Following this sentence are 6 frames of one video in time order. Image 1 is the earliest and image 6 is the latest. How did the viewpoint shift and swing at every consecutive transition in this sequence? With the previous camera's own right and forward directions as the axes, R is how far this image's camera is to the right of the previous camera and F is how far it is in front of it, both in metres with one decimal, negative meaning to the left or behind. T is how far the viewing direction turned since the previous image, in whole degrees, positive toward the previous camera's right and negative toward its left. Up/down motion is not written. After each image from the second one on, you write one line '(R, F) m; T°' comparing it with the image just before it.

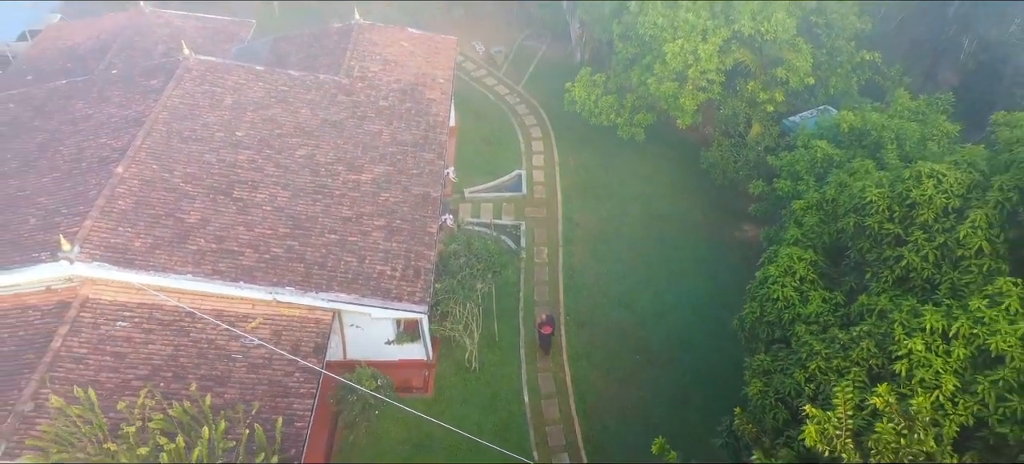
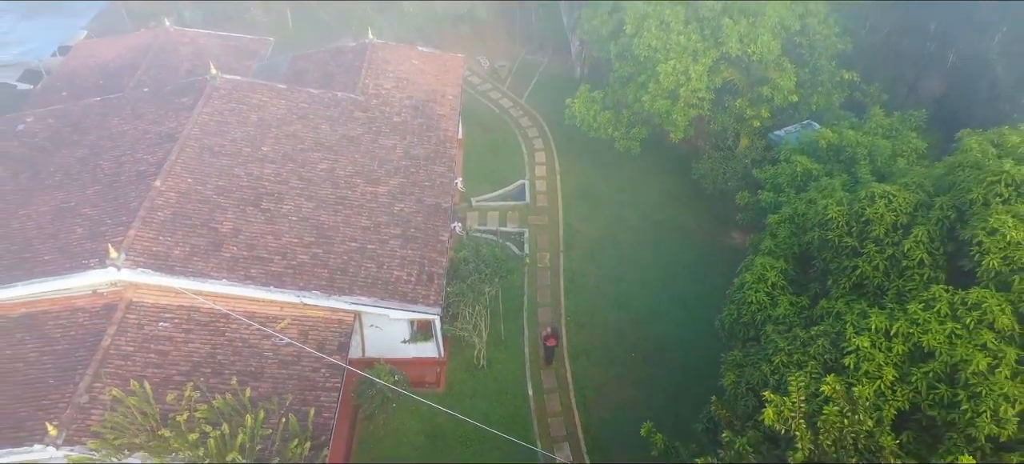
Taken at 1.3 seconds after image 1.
(-0.1, -1.3) m; 0°
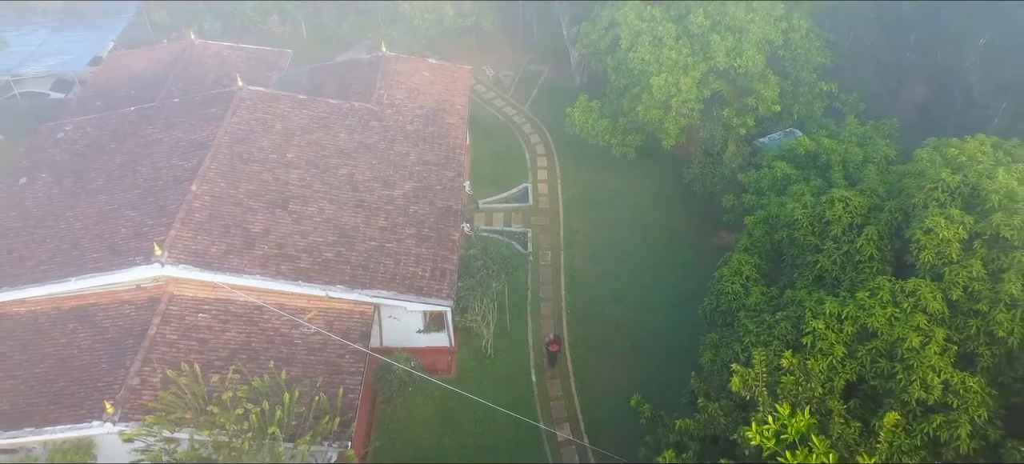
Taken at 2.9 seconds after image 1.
(-0.2, -1.5) m; 0°
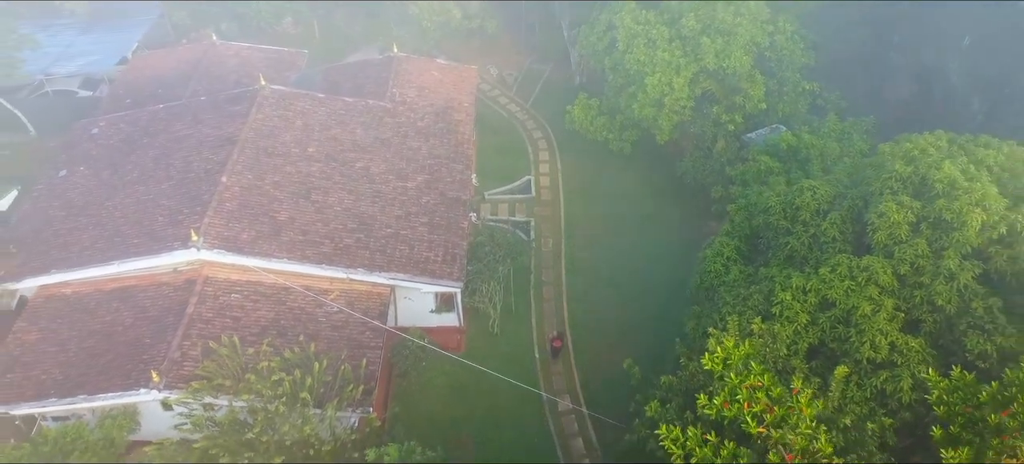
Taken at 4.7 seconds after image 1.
(-0.2, -1.5) m; 0°
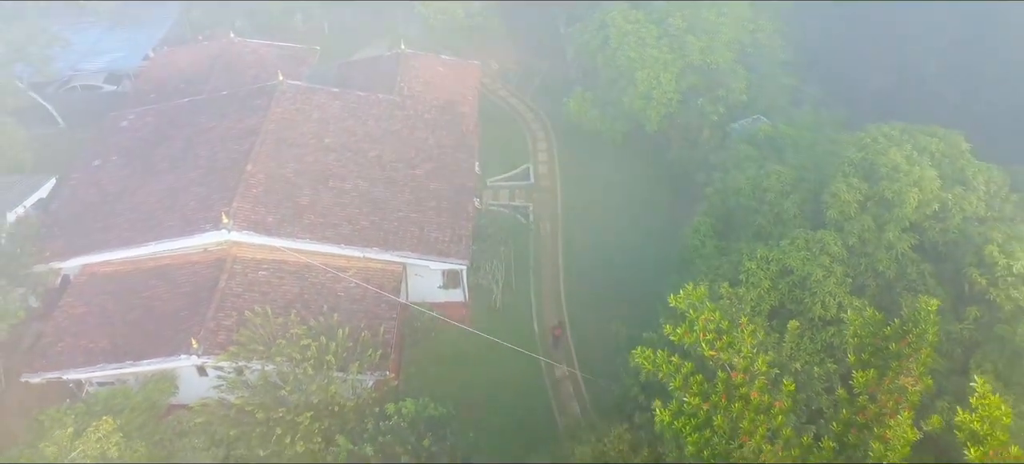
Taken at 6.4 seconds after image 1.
(-0.1, -1.8) m; 0°
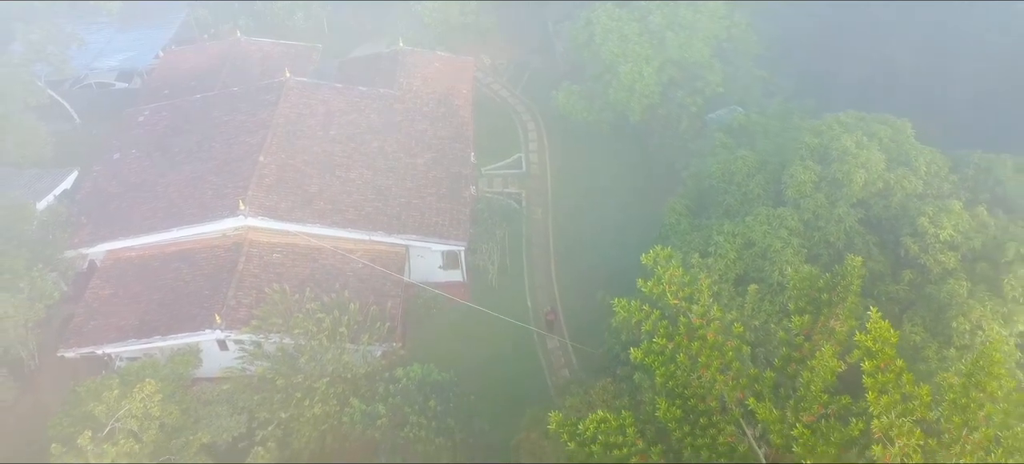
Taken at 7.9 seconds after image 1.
(-0.1, -1.7) m; +1°
